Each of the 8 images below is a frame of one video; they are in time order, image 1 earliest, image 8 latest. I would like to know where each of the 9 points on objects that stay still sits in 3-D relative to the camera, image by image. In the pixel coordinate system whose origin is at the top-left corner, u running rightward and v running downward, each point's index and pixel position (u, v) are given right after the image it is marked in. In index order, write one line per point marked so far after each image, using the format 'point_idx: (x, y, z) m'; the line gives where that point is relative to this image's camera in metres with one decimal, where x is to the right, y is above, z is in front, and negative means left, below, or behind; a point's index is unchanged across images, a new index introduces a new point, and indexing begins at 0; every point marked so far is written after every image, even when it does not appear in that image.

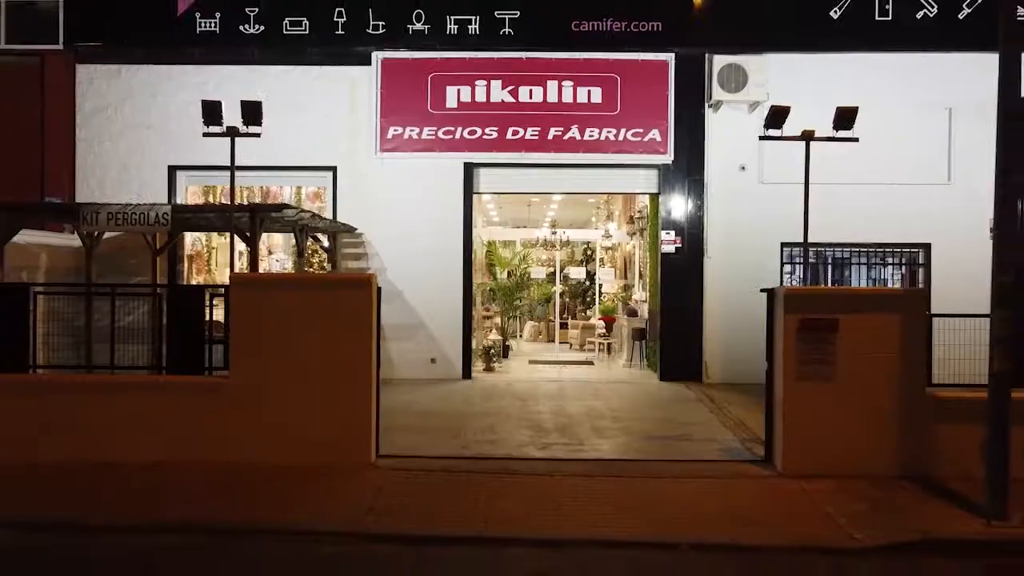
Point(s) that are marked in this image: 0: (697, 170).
0: (+2.2, +1.4, +9.8) m
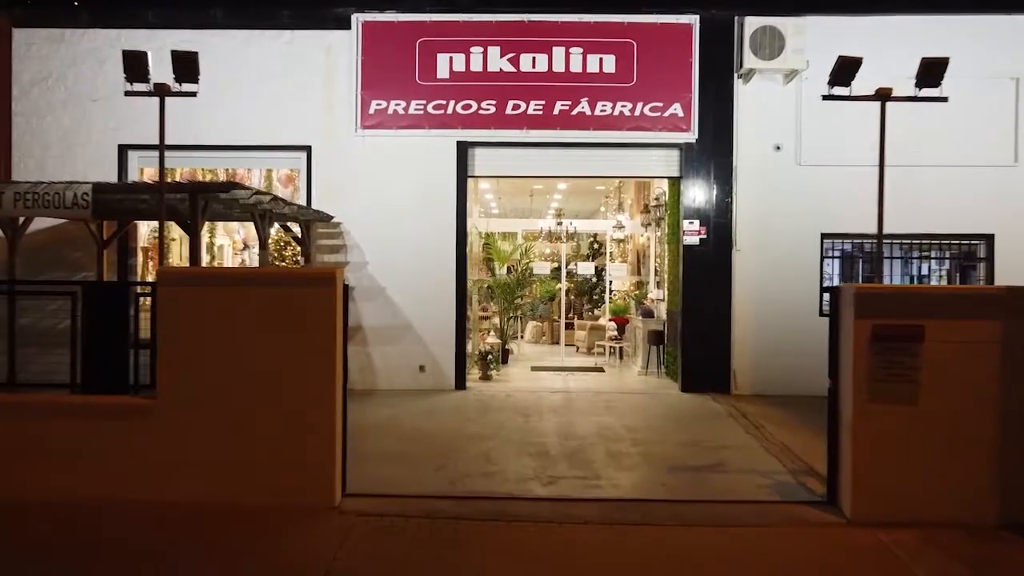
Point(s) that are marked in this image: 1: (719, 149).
0: (+2.2, +1.5, +8.5) m
1: (+2.2, +1.5, +8.5) m
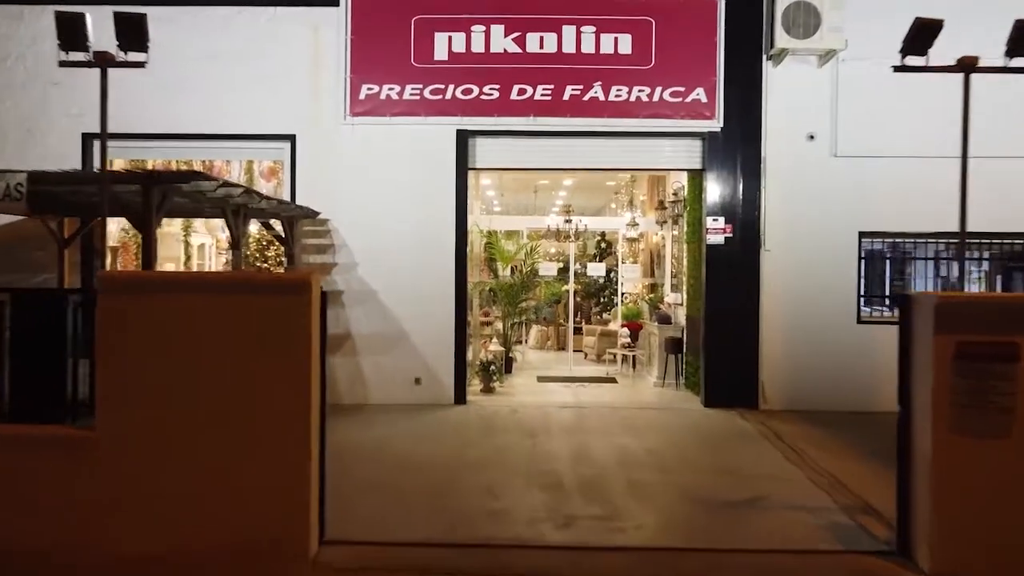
0: (+2.3, +1.4, +7.7) m
1: (+2.2, +1.4, +7.7) m
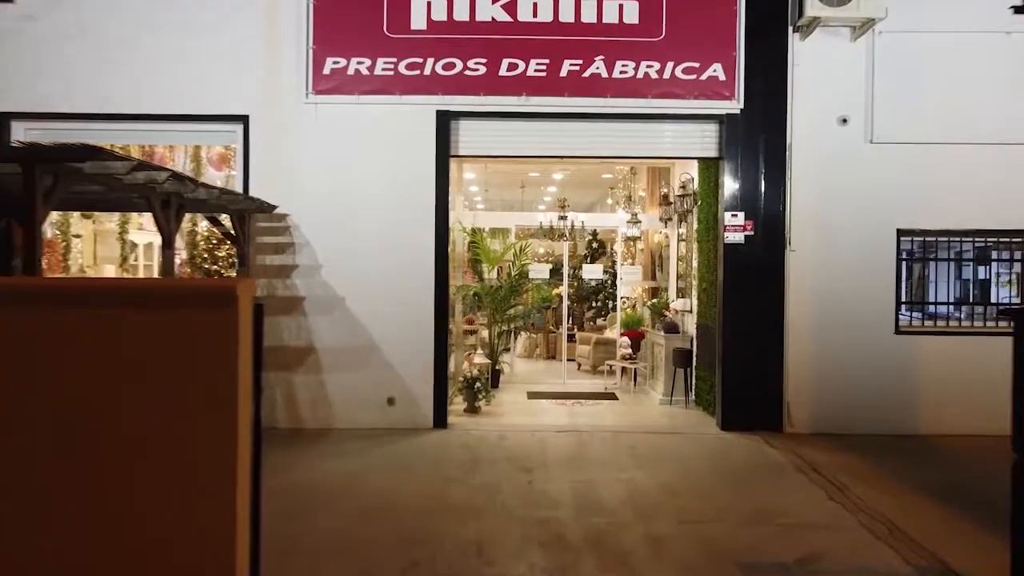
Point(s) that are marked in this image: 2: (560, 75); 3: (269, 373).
0: (+2.2, +1.4, +6.7) m
1: (+2.1, +1.4, +6.7) m
2: (+0.4, +1.8, +6.7) m
3: (-2.0, -0.7, +6.7) m
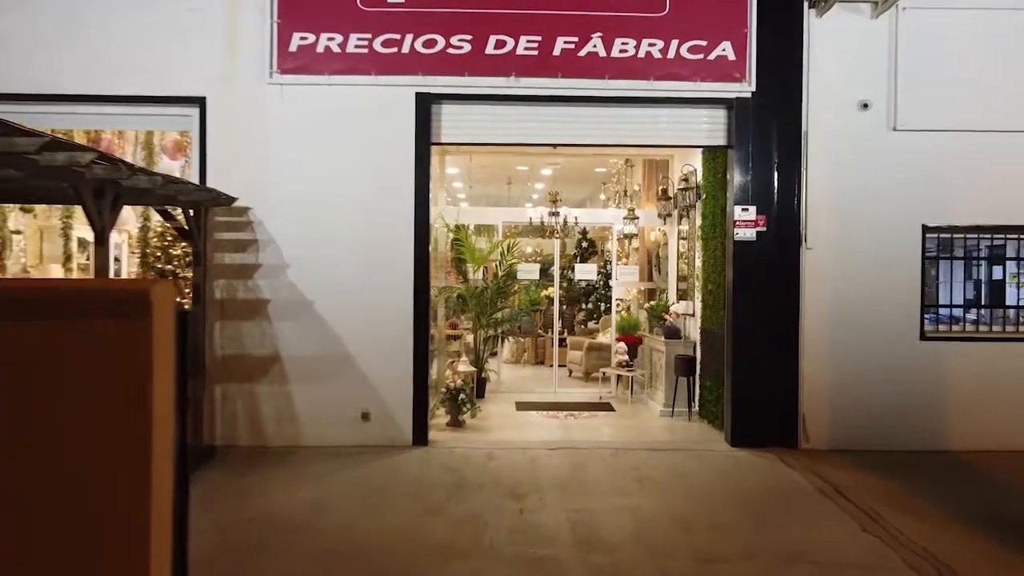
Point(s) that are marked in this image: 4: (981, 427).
0: (+2.1, +1.4, +6.1) m
1: (+2.1, +1.4, +6.1) m
2: (+0.3, +1.8, +6.0) m
3: (-2.1, -0.7, +6.0) m
4: (+3.6, -1.0, +6.1) m
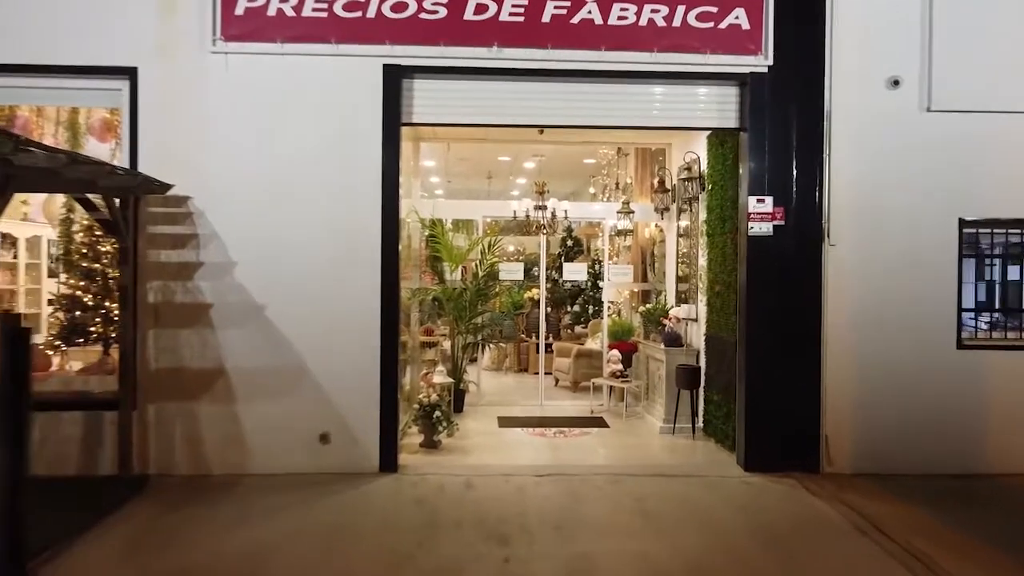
0: (+2.0, +1.3, +5.4) m
1: (+1.9, +1.3, +5.4) m
2: (+0.2, +1.7, +5.2) m
3: (-2.2, -0.7, +5.2) m
4: (+3.5, -1.1, +5.4) m
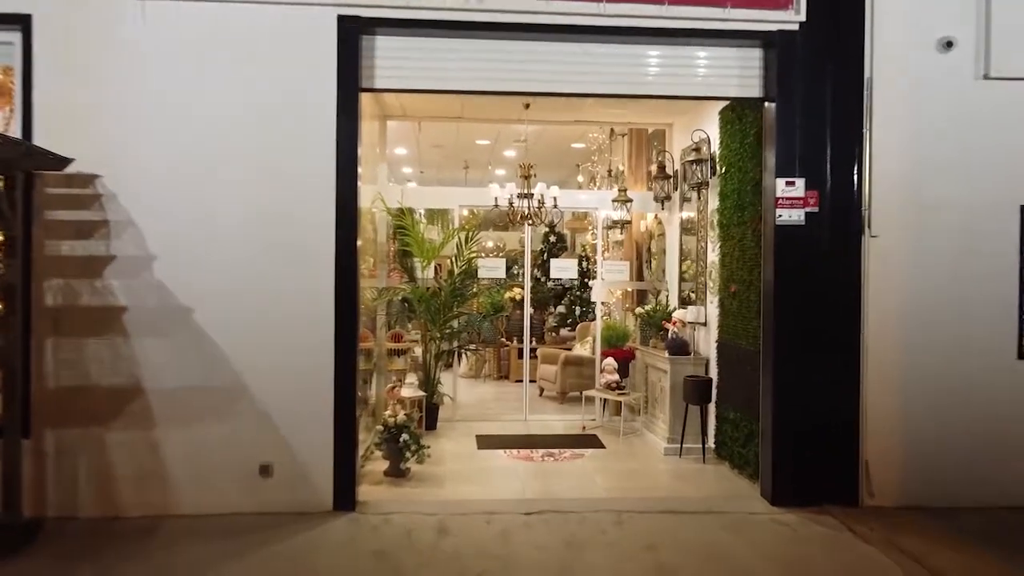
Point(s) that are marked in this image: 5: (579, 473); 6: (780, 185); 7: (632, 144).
0: (+1.9, +1.4, +4.5) m
1: (+1.8, +1.4, +4.5) m
2: (+0.1, +1.7, +4.3) m
3: (-2.3, -0.7, +4.2) m
4: (+3.4, -1.1, +4.6) m
5: (+0.4, -1.2, +5.1) m
6: (+1.5, +0.6, +4.5) m
7: (+1.1, +1.3, +7.3) m
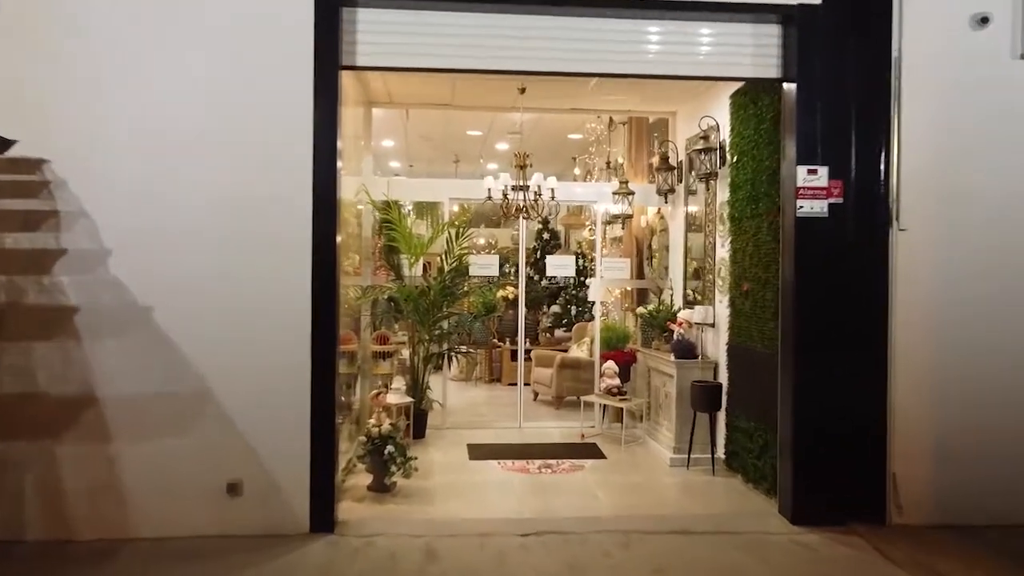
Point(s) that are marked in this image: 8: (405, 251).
0: (+1.9, +1.4, +4.1) m
1: (+1.8, +1.4, +4.1) m
2: (+0.1, +1.8, +3.9) m
3: (-2.4, -0.7, +3.8) m
4: (+3.3, -1.0, +4.2) m
5: (+0.4, -1.2, +4.7) m
6: (+1.5, +0.6, +4.1) m
7: (+1.0, +1.3, +6.9) m
8: (-0.8, +0.3, +6.0) m
